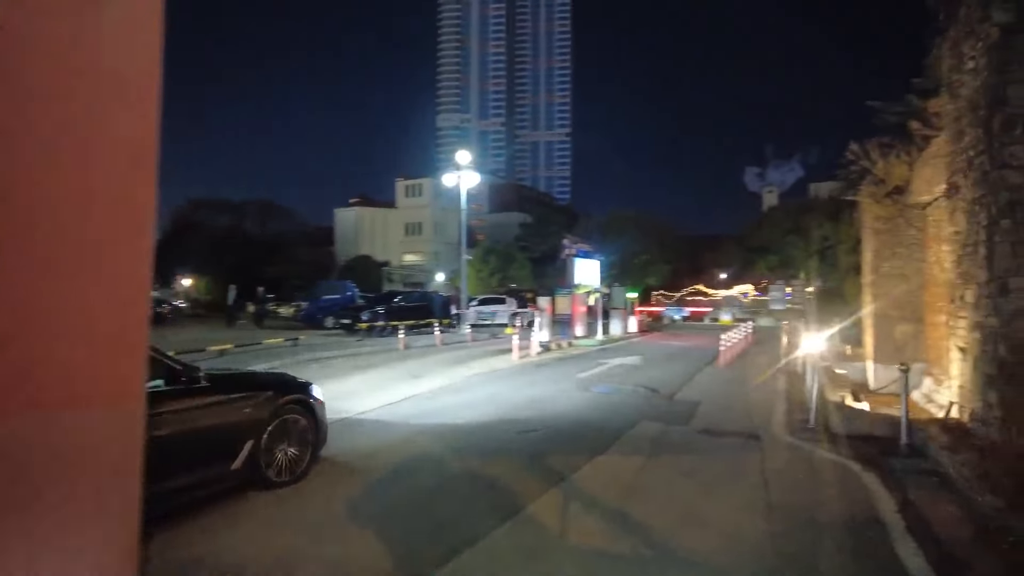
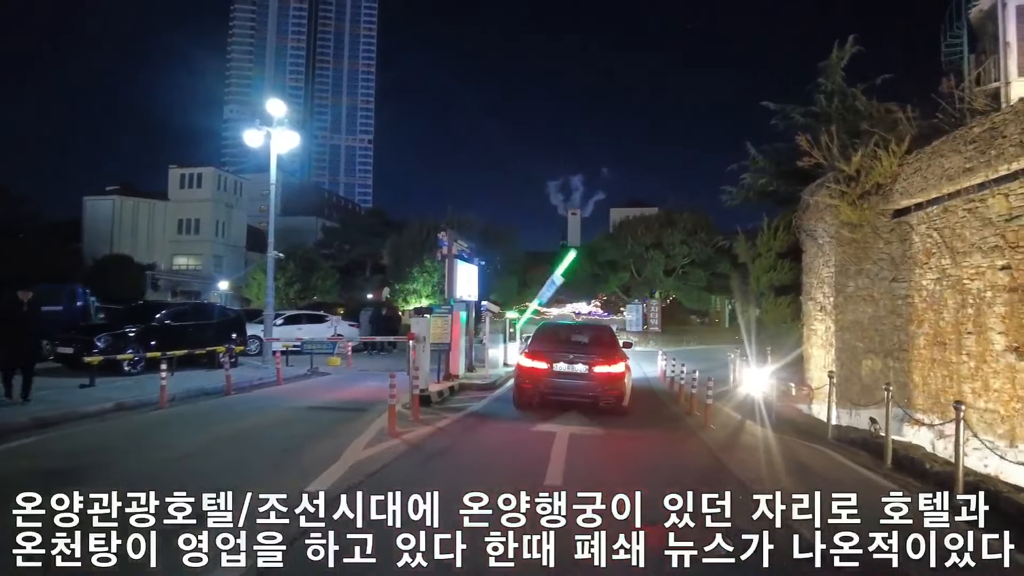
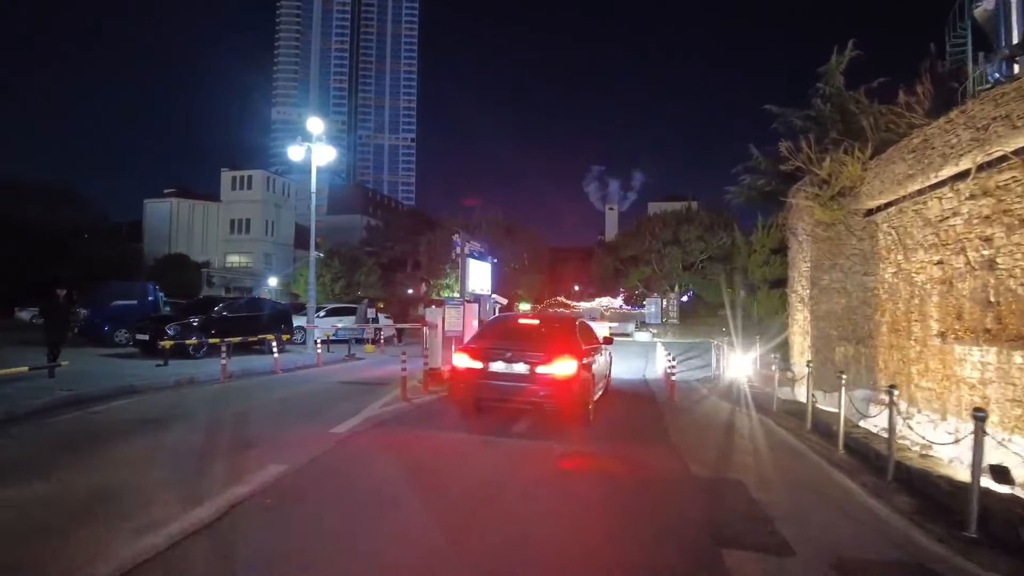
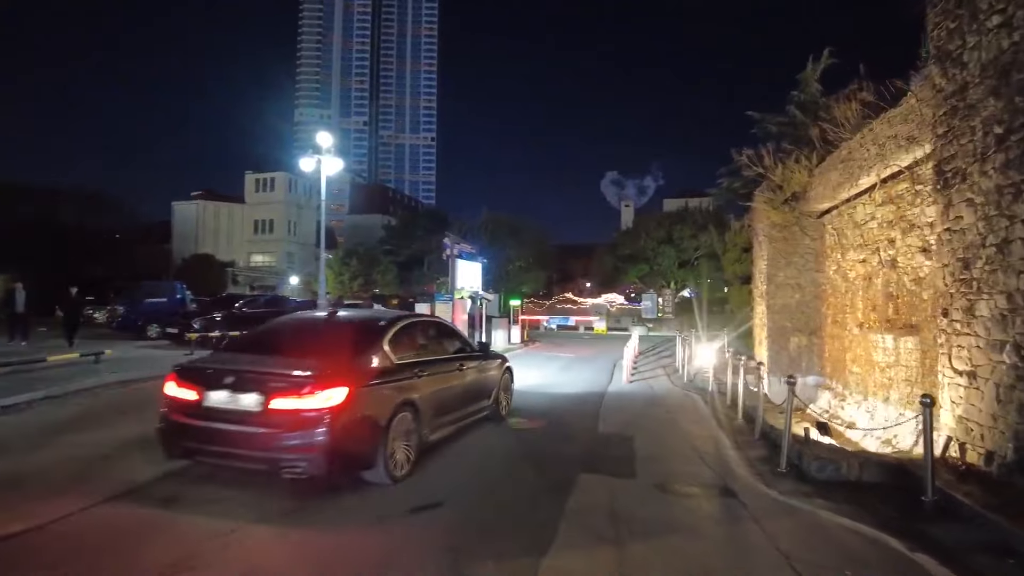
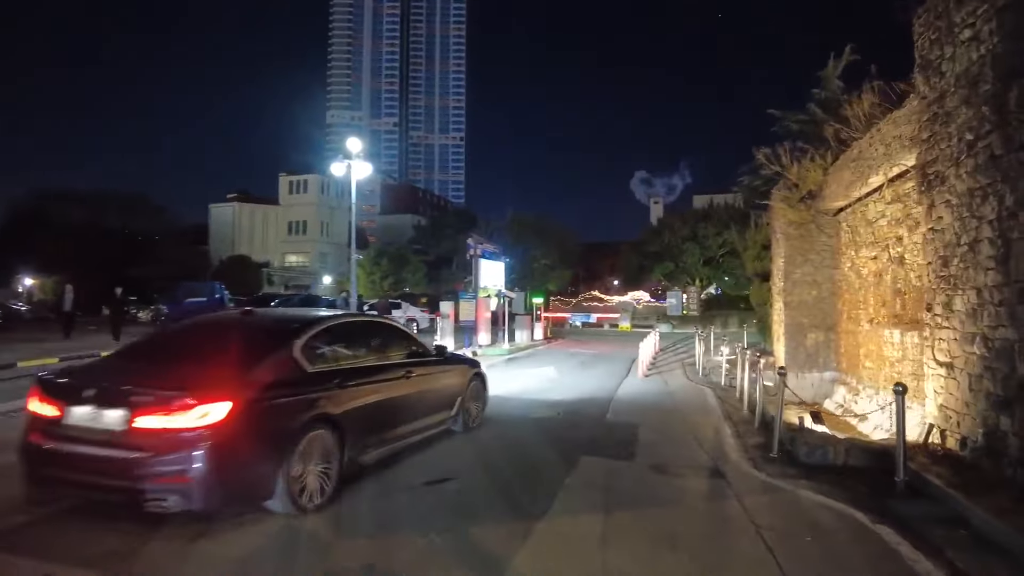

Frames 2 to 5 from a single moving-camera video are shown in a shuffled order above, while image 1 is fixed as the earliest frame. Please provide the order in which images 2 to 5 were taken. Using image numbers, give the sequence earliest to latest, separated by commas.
5, 4, 3, 2
